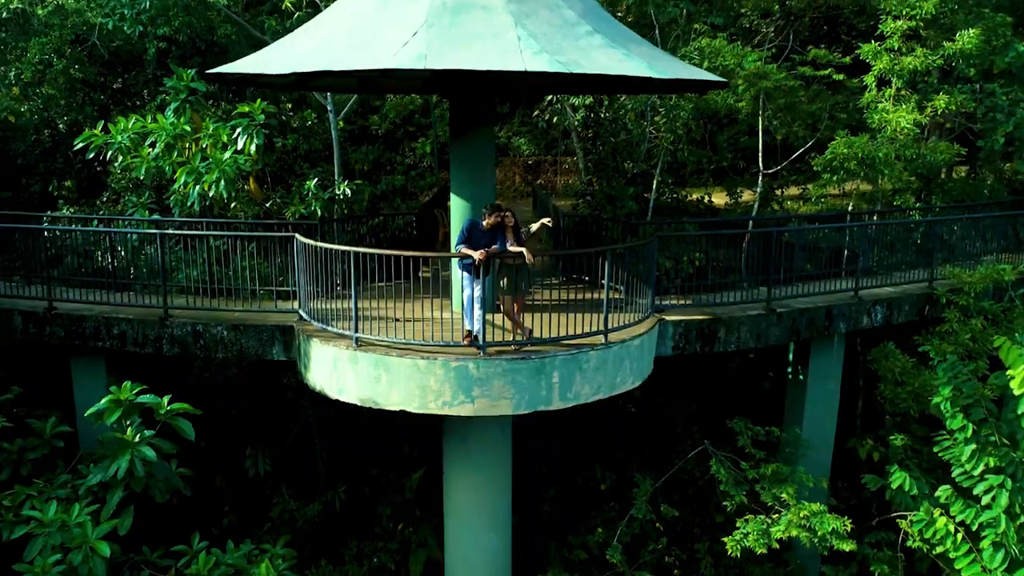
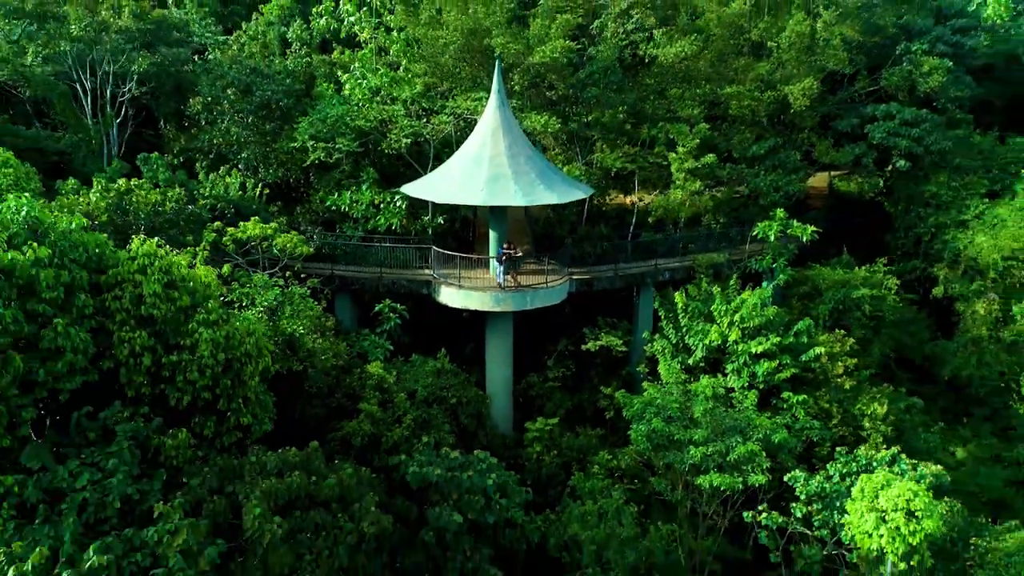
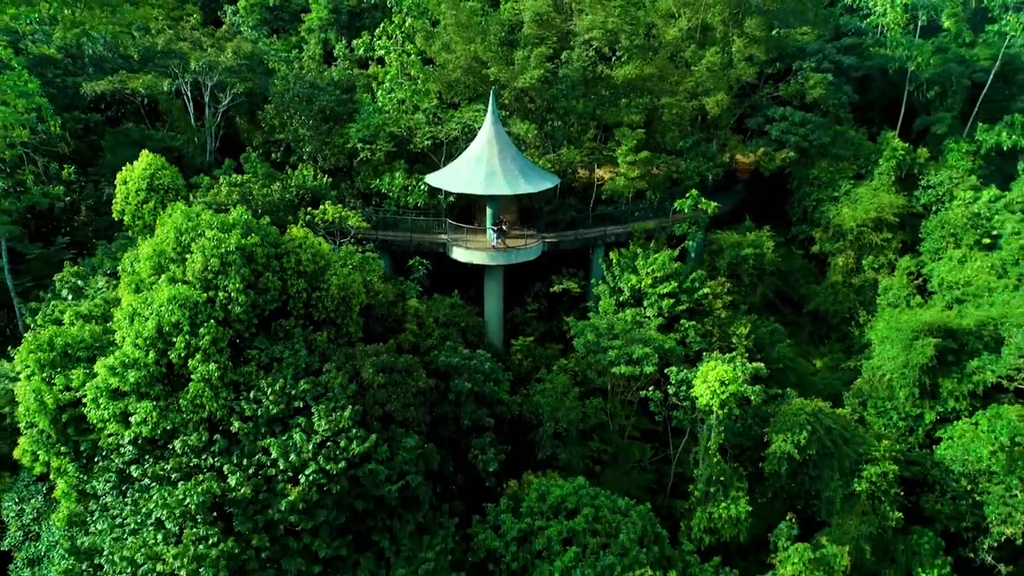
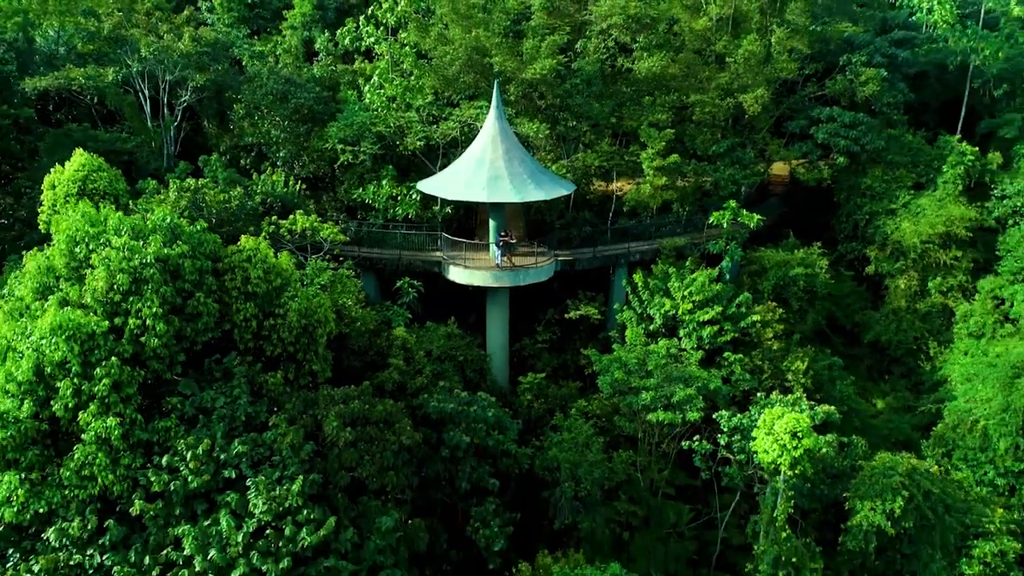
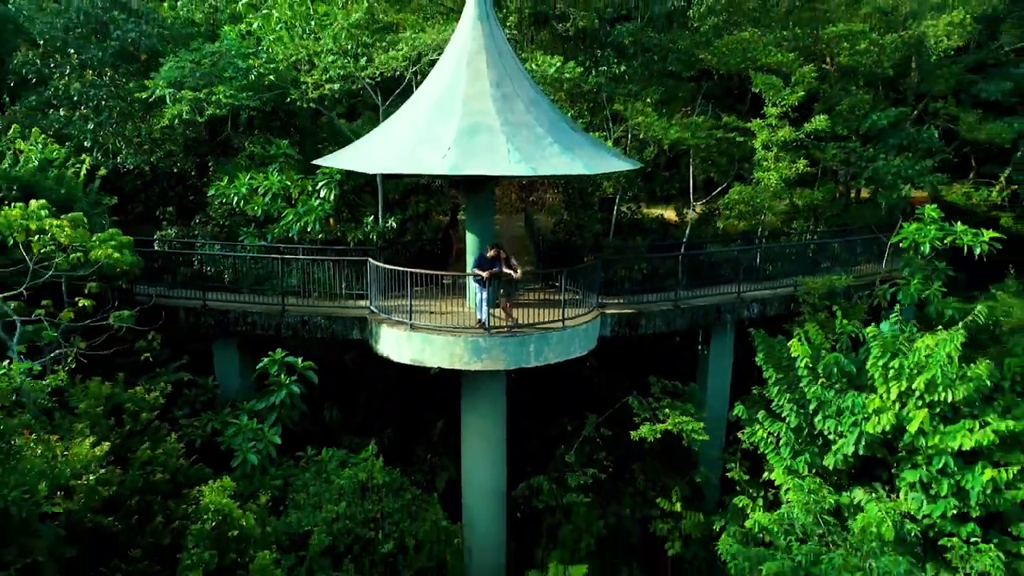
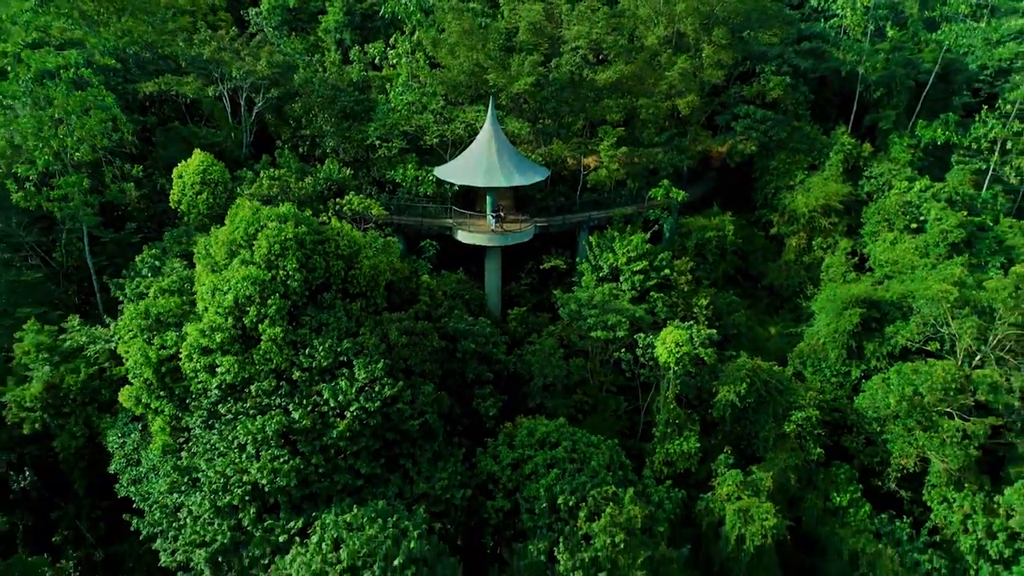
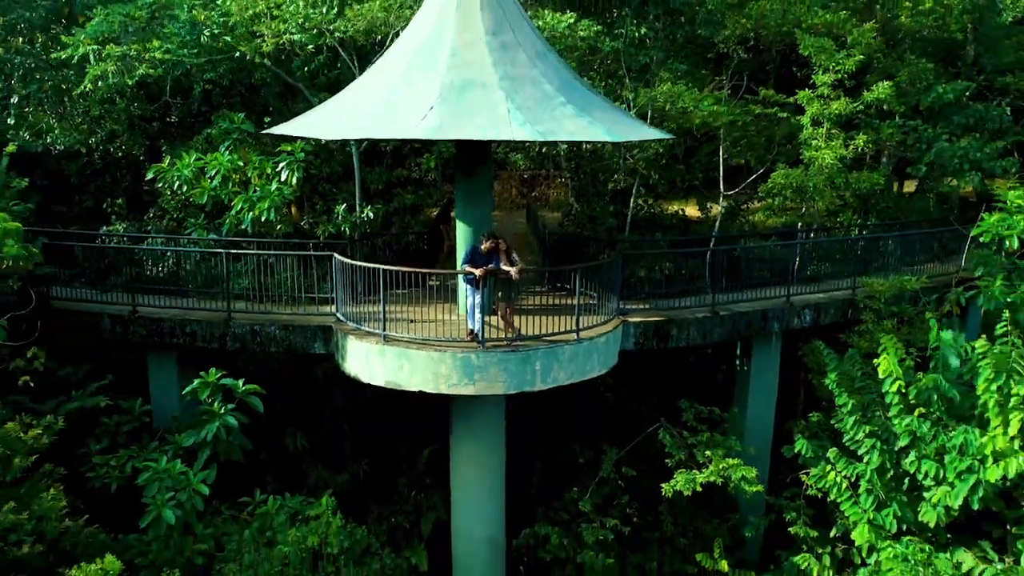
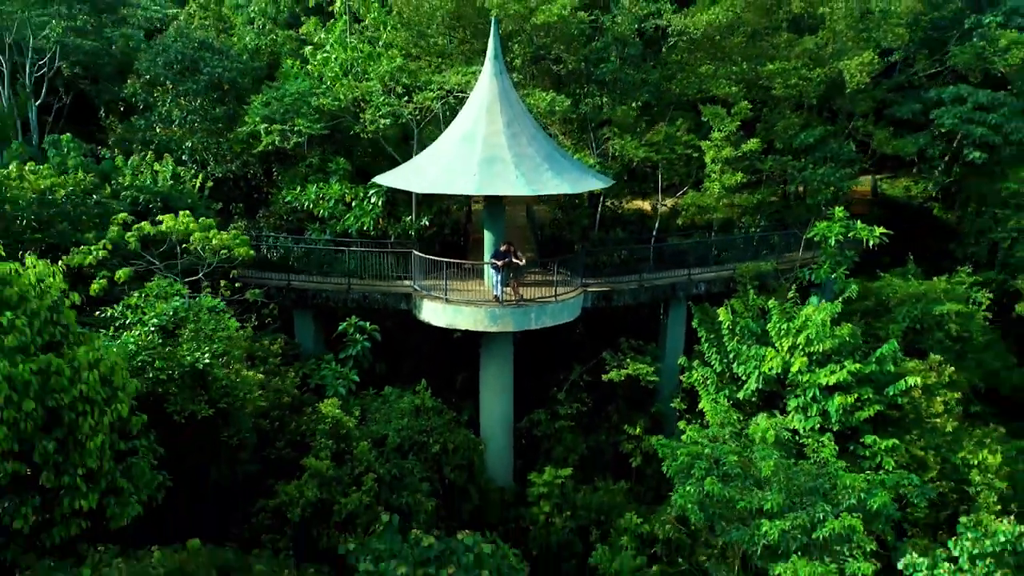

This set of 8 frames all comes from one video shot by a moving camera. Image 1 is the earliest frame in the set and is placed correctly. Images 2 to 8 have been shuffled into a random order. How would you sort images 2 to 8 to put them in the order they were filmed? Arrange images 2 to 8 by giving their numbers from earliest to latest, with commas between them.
7, 5, 8, 2, 4, 3, 6
